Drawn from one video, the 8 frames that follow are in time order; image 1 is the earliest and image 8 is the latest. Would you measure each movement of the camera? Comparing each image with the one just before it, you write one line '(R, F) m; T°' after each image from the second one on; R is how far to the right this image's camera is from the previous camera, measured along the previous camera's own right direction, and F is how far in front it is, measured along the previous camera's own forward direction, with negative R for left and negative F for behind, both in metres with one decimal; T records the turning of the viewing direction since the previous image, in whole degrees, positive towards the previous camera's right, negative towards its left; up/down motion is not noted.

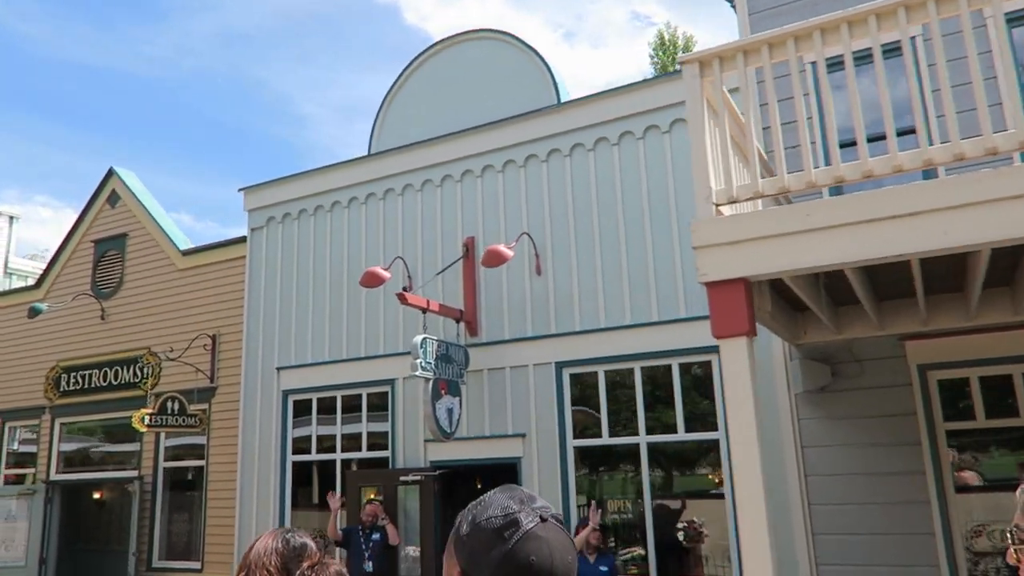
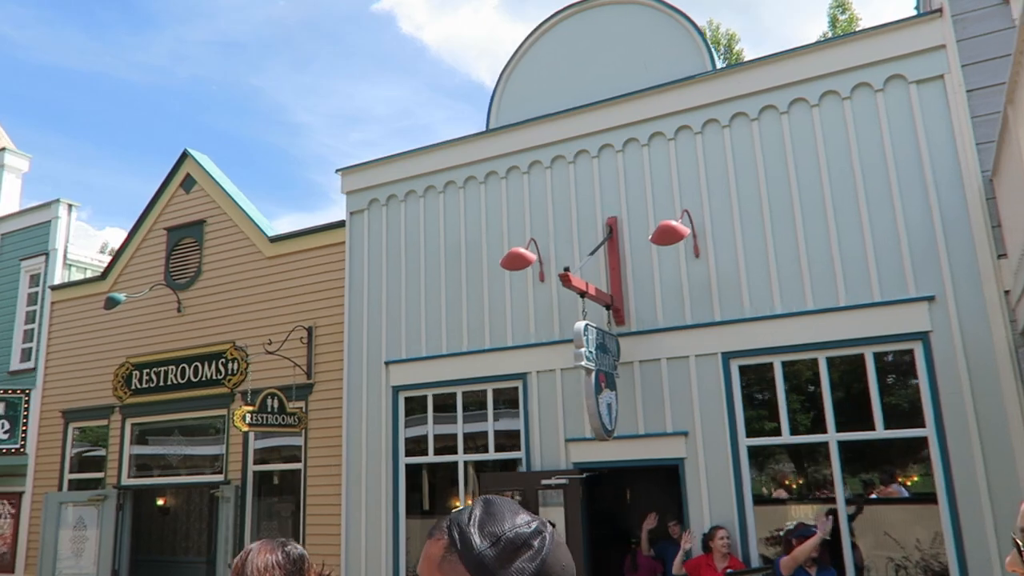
(-1.7, +0.9) m; 0°
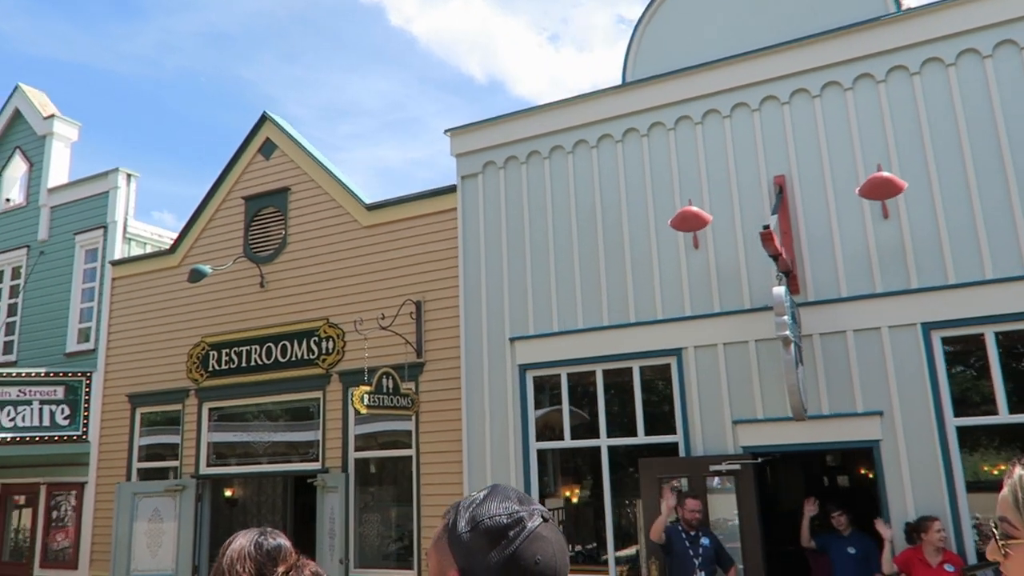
(-1.7, +0.9) m; +1°
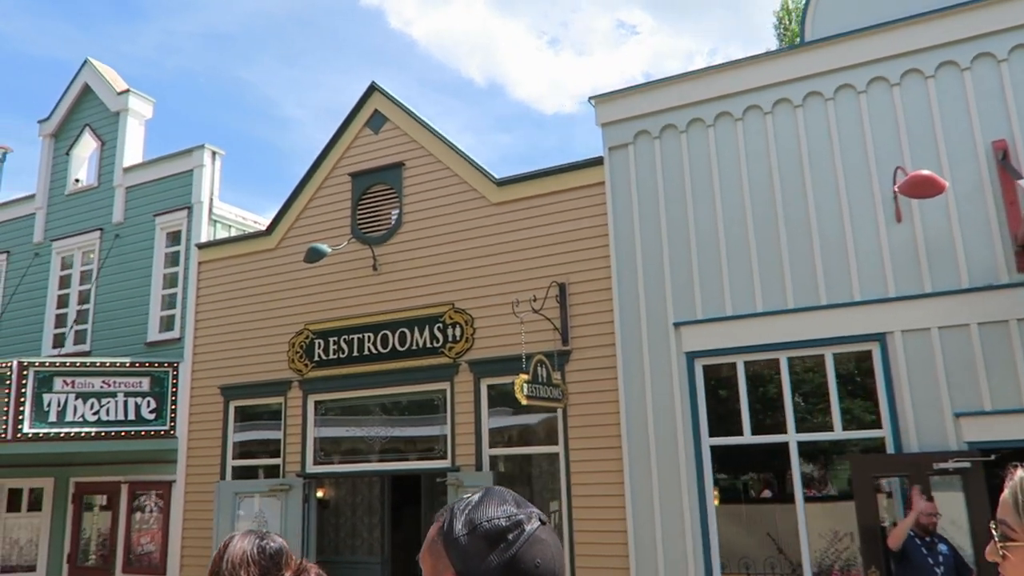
(-1.8, +0.8) m; 0°
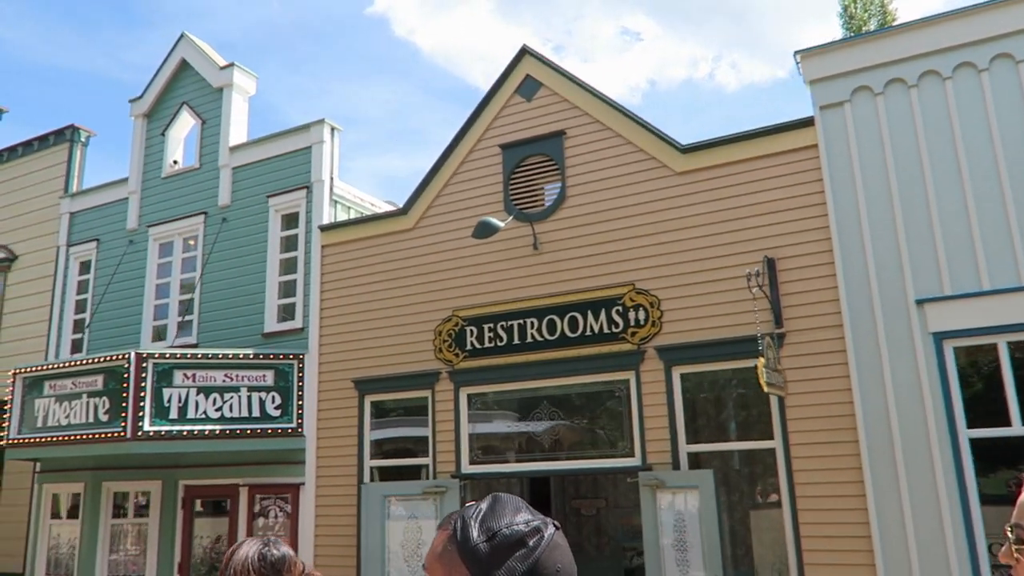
(-2.0, +0.9) m; 0°
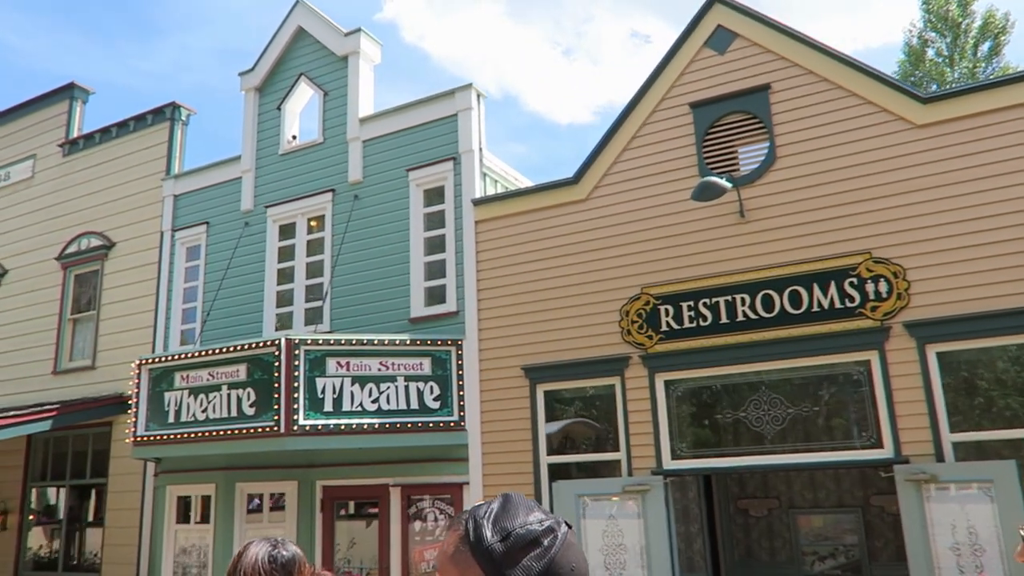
(-2.0, +1.0) m; -1°
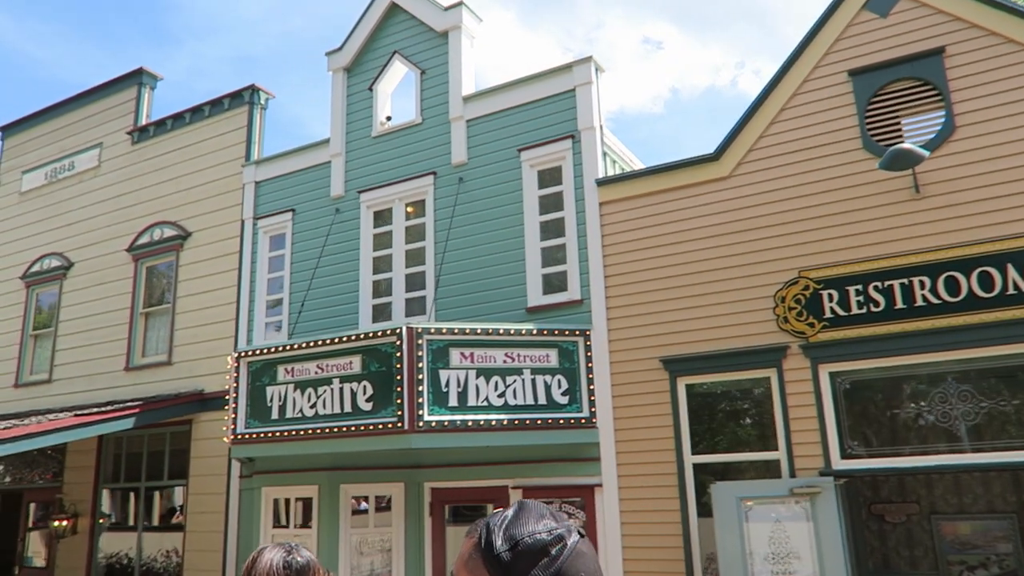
(-1.3, +0.7) m; -1°
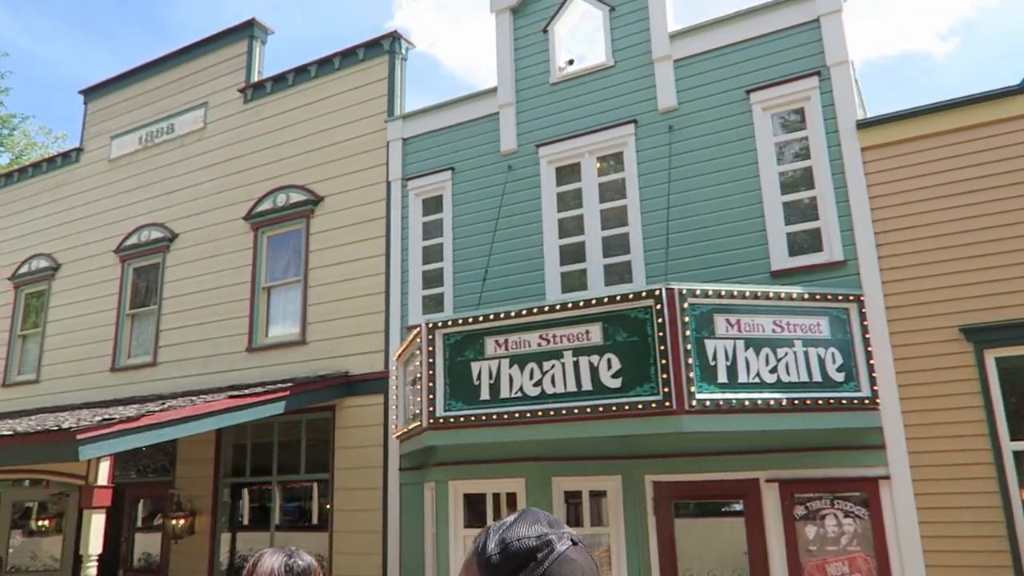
(-2.5, +1.3) m; 0°
